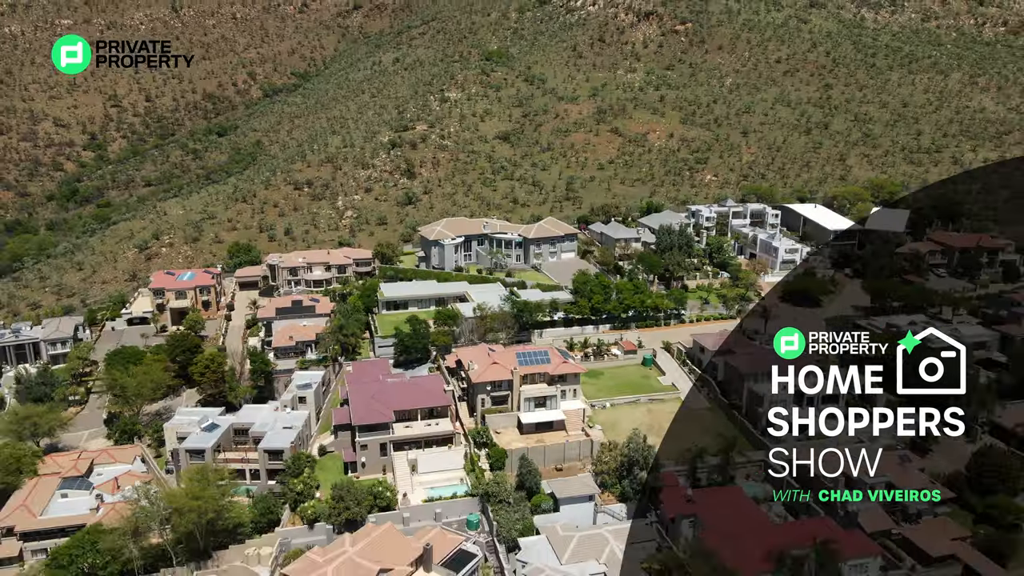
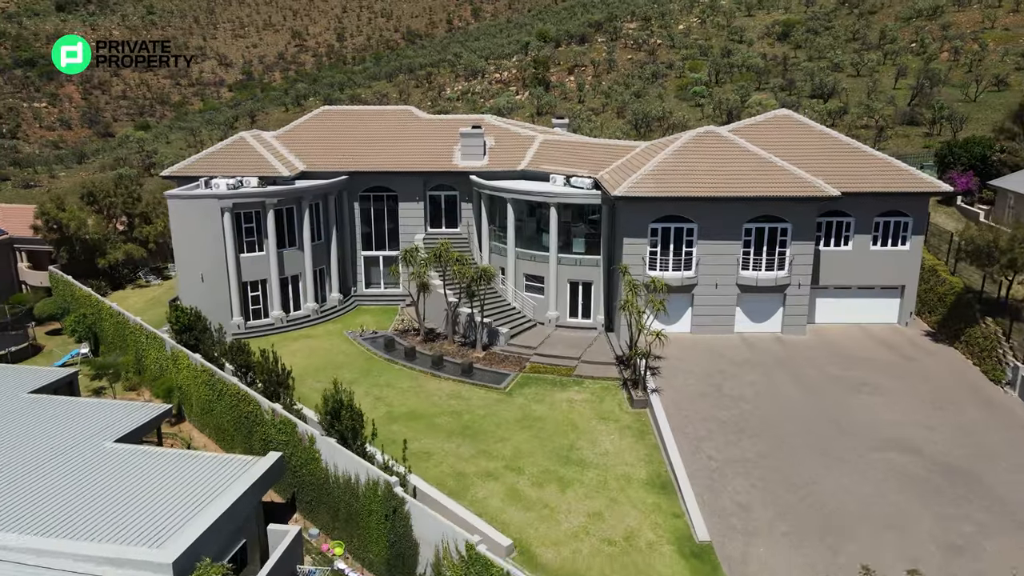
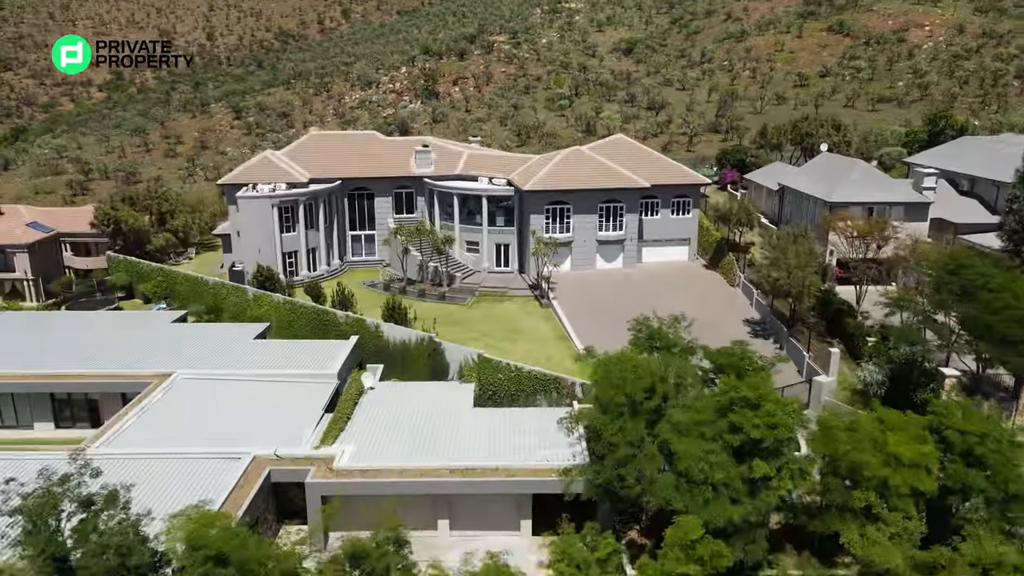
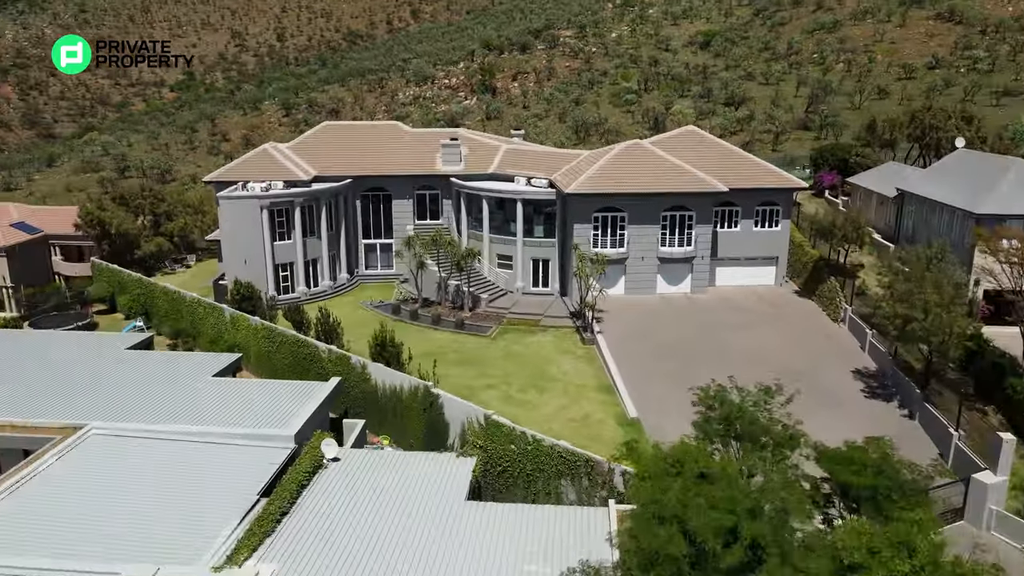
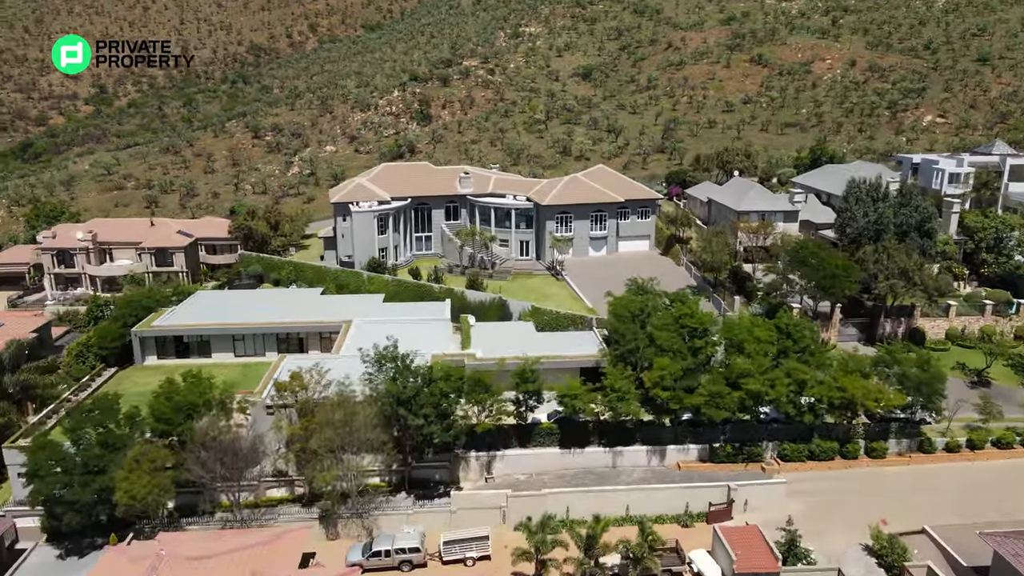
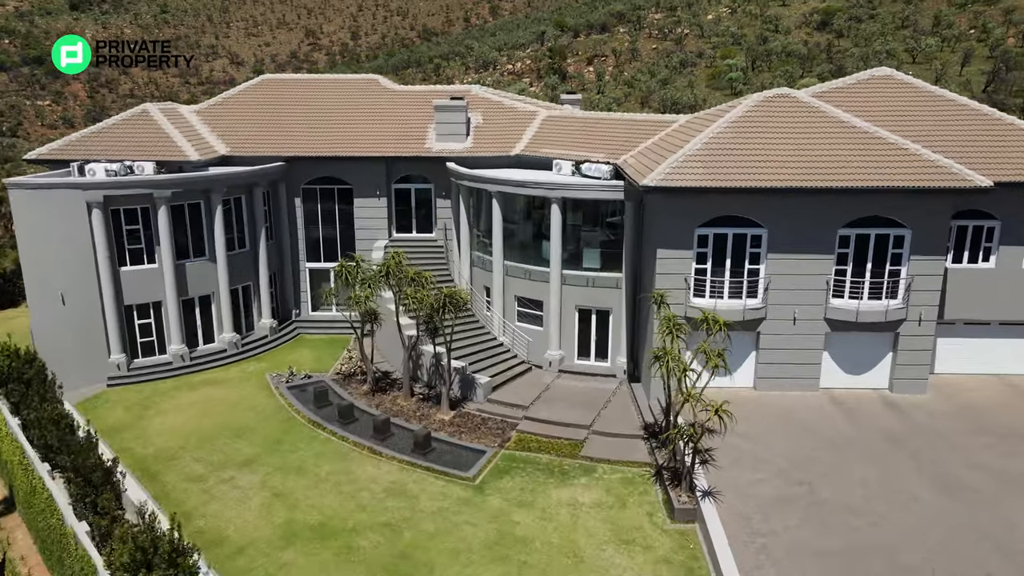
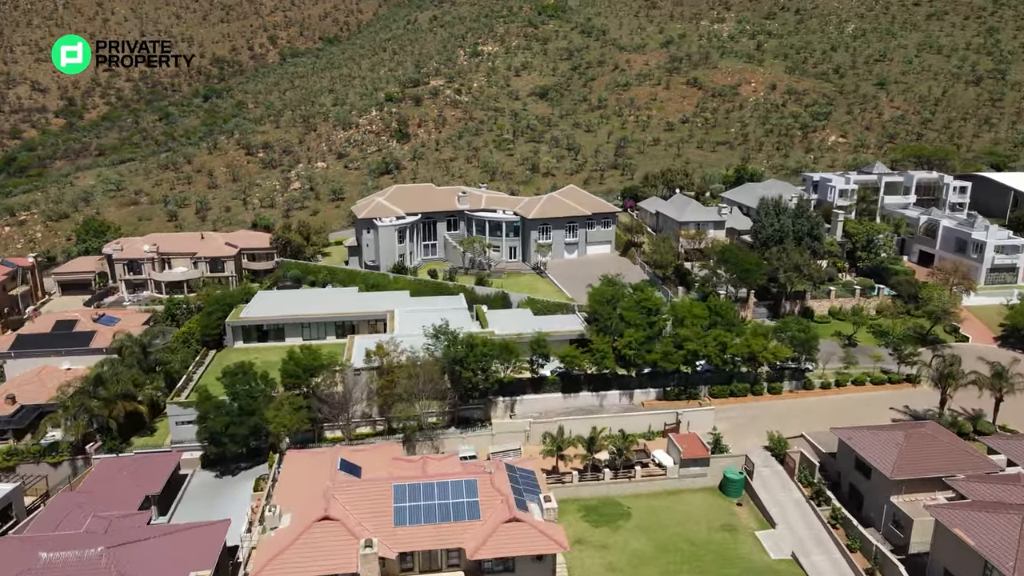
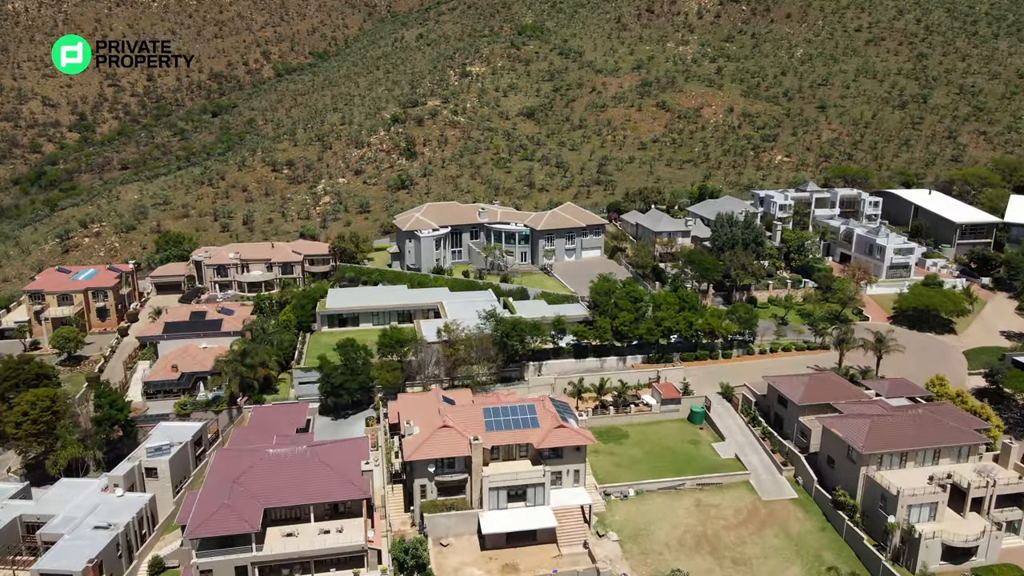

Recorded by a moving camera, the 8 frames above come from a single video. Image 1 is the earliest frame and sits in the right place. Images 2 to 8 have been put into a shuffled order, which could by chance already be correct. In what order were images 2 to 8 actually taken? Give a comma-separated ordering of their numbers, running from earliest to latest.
8, 7, 5, 3, 4, 2, 6
